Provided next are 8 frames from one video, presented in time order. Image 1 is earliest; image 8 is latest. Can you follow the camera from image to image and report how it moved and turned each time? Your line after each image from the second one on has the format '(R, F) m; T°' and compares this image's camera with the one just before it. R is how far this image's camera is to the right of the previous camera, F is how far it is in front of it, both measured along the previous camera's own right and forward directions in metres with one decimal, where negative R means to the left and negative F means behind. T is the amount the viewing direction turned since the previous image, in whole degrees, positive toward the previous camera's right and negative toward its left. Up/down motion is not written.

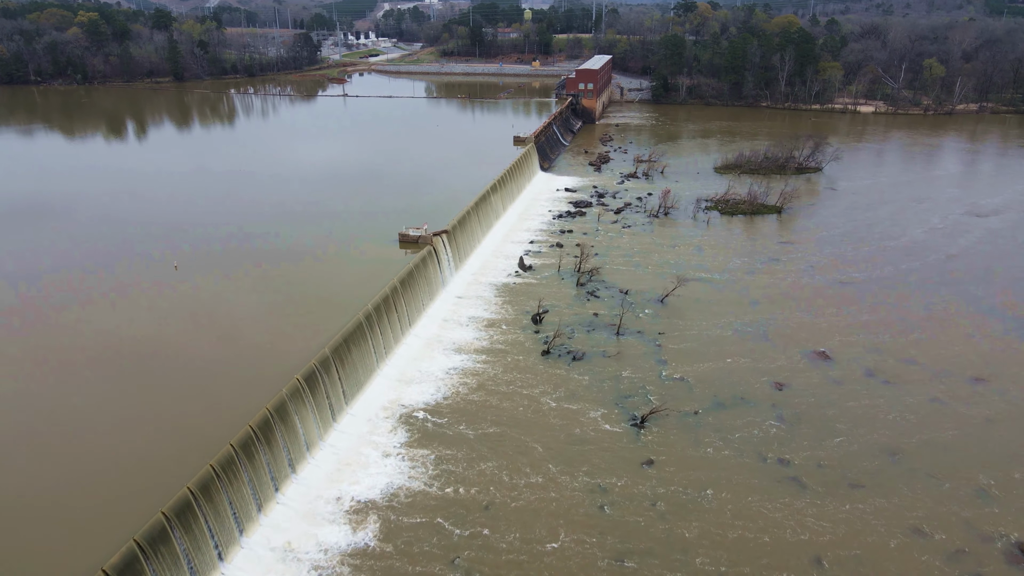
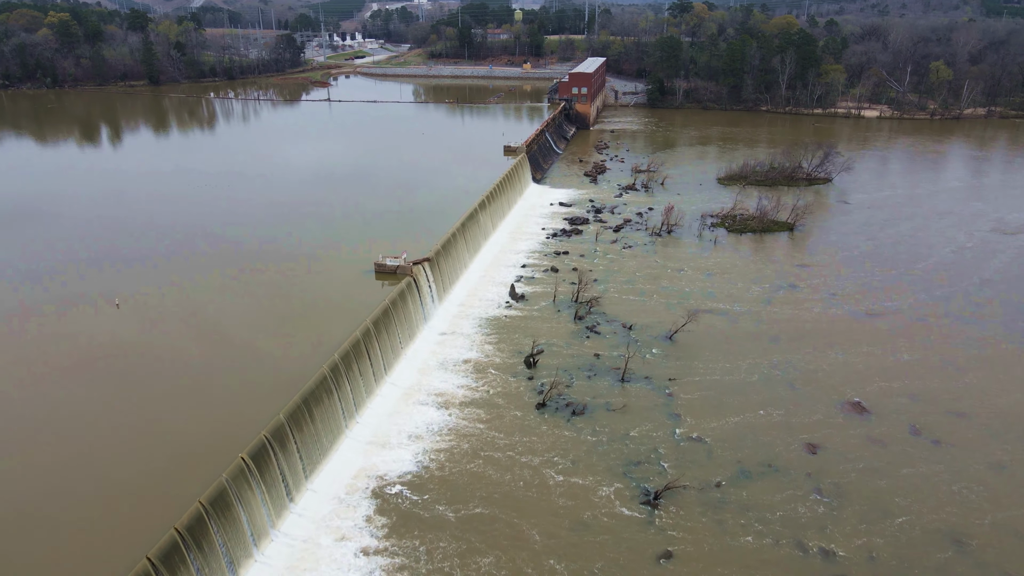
(0.0, +2.4) m; +1°
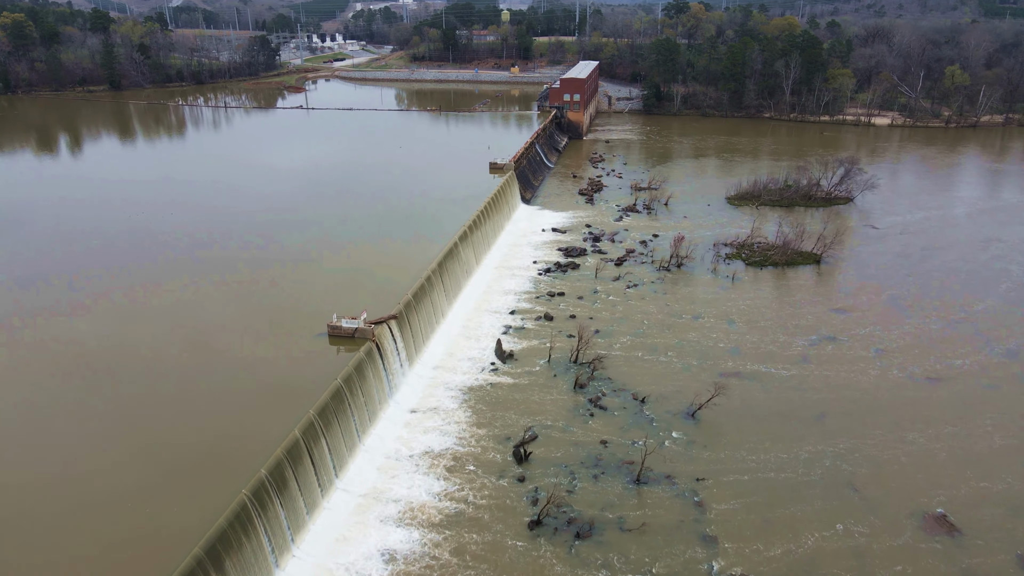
(+0.1, +3.6) m; +1°
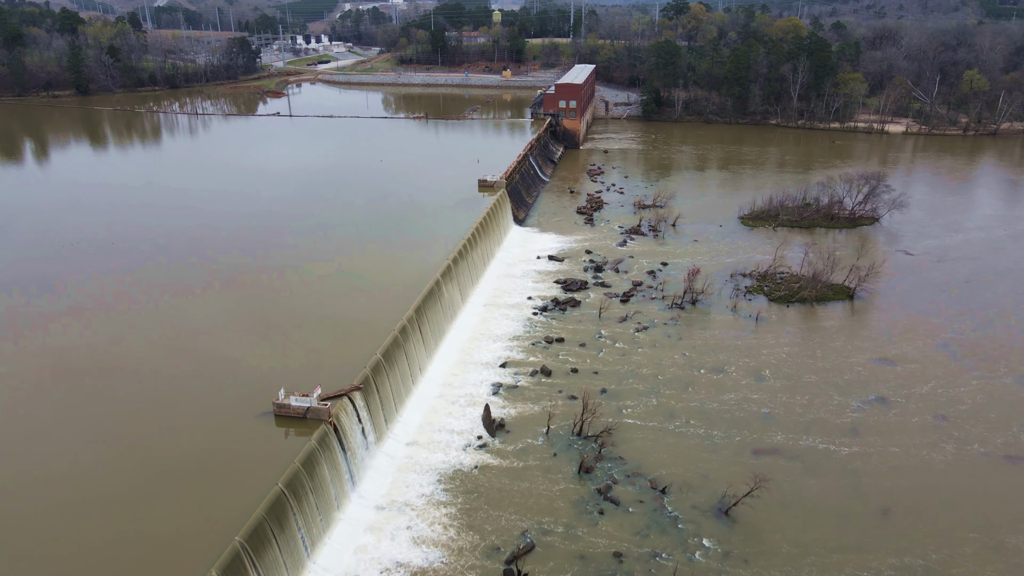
(+0.1, +3.0) m; +1°
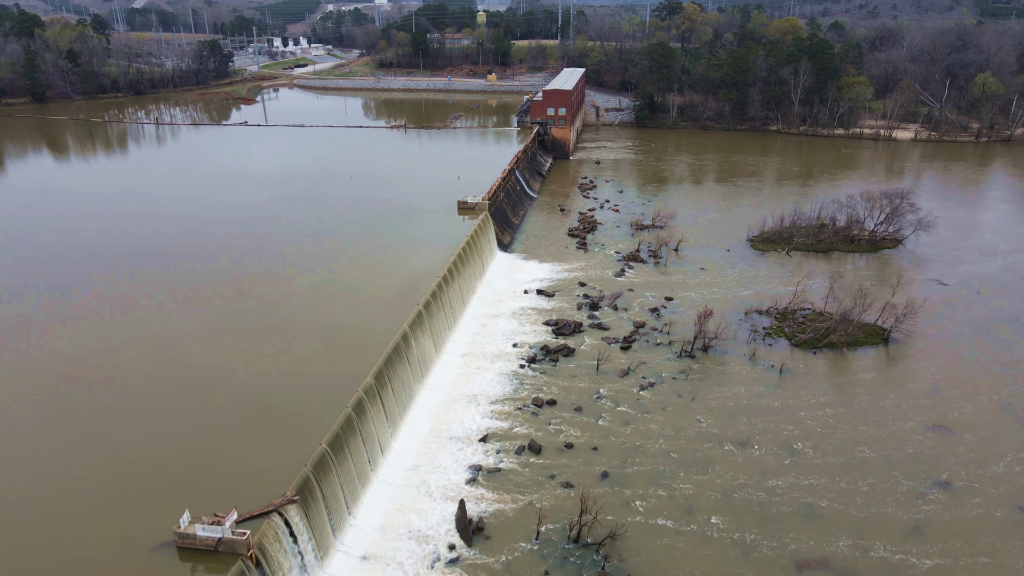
(+0.2, +3.0) m; +1°
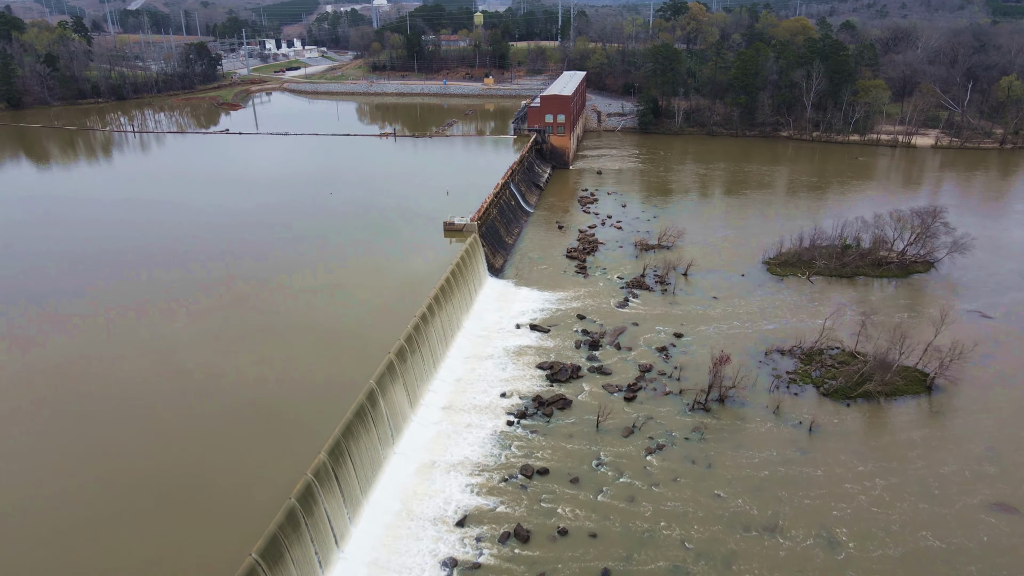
(+0.3, +2.3) m; 0°
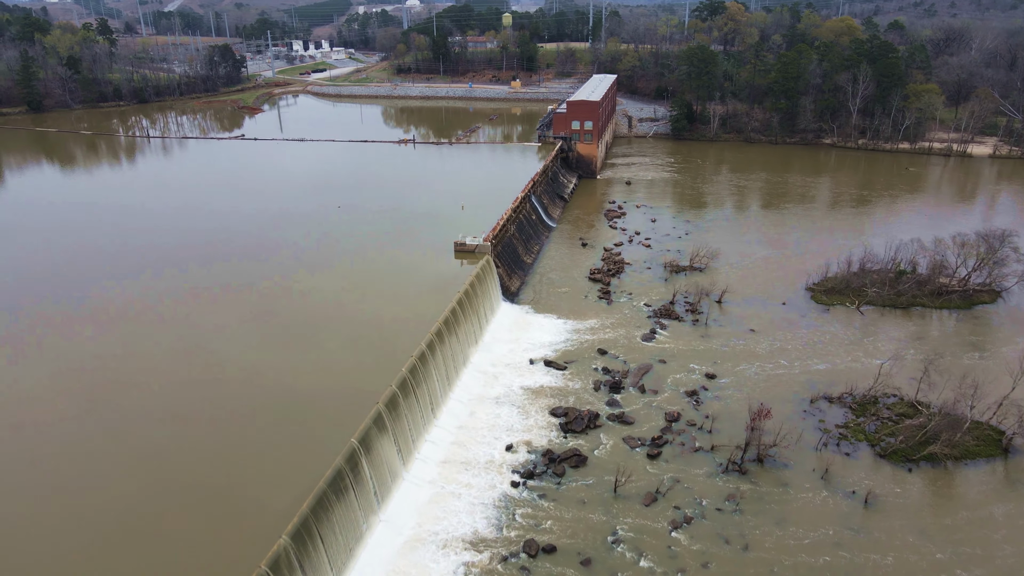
(+0.4, +1.9) m; -2°
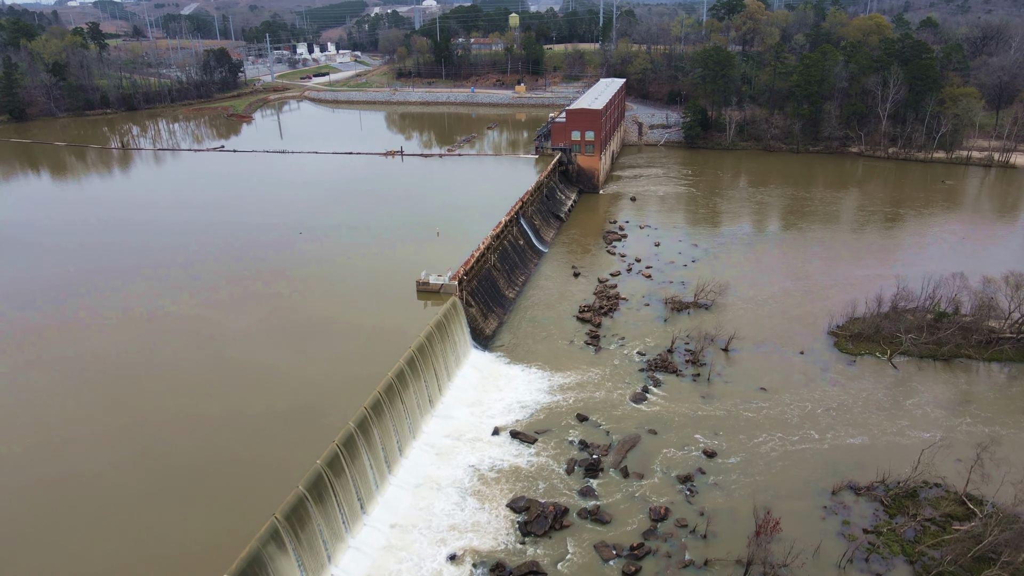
(+1.2, +2.8) m; -2°
